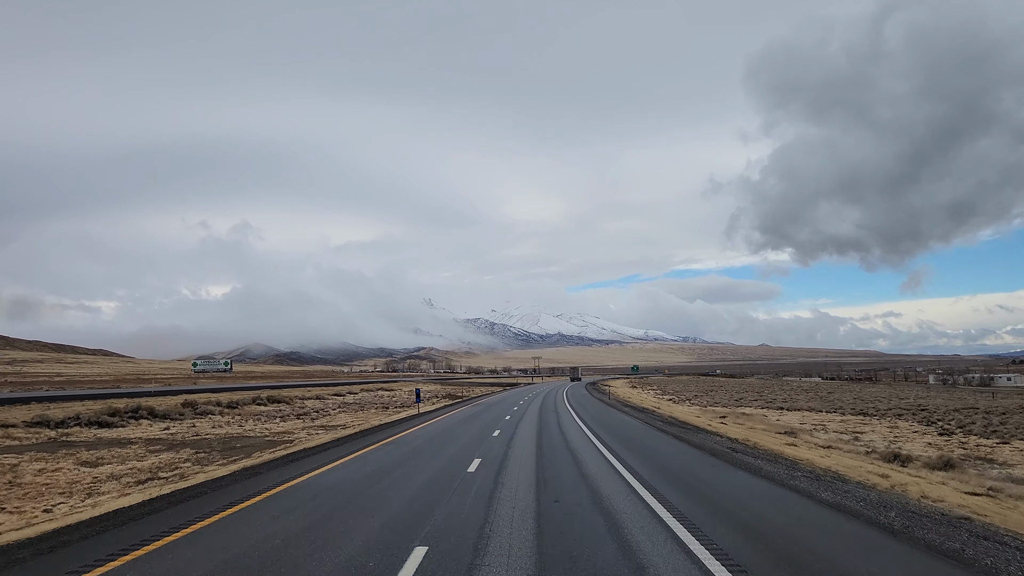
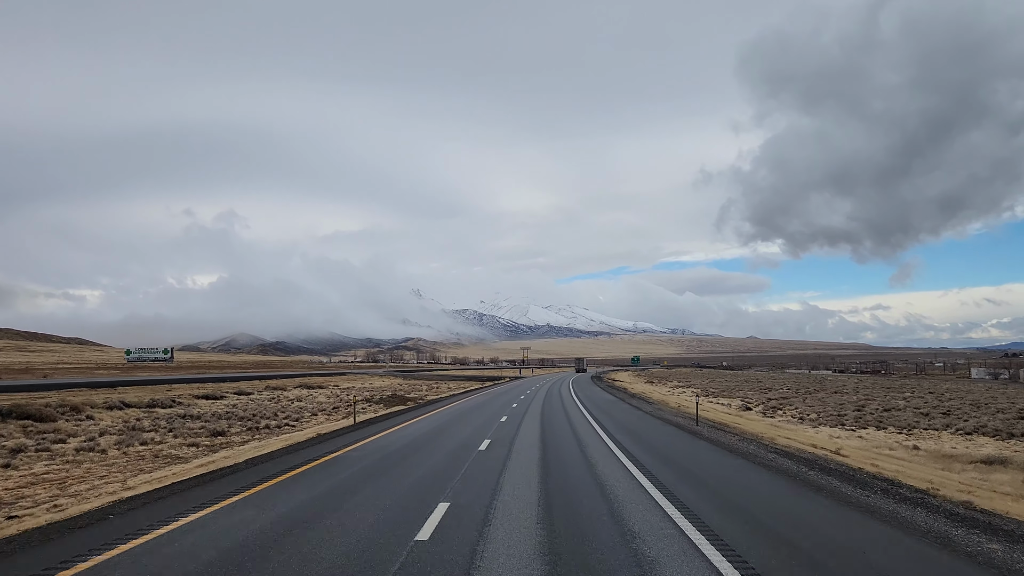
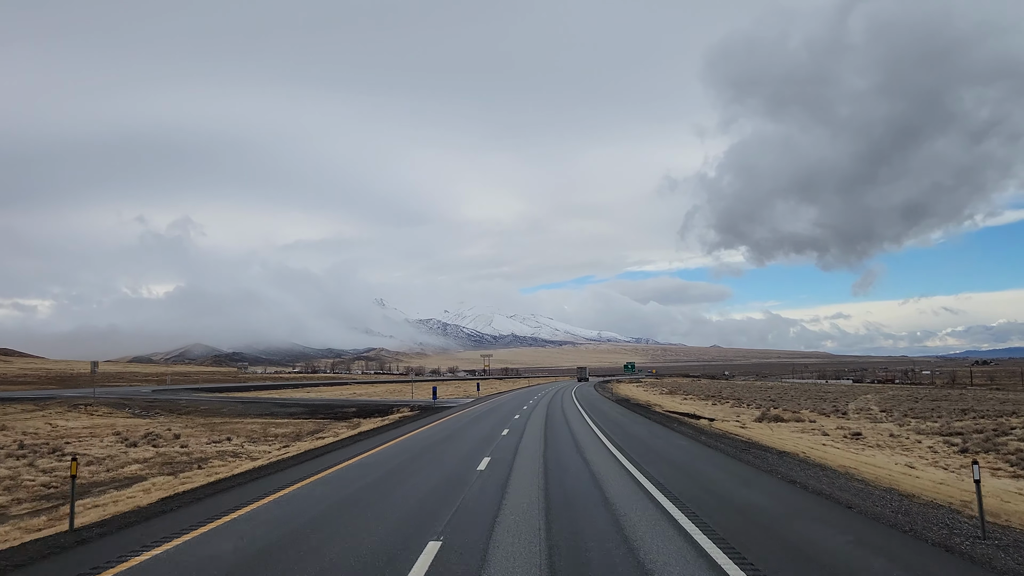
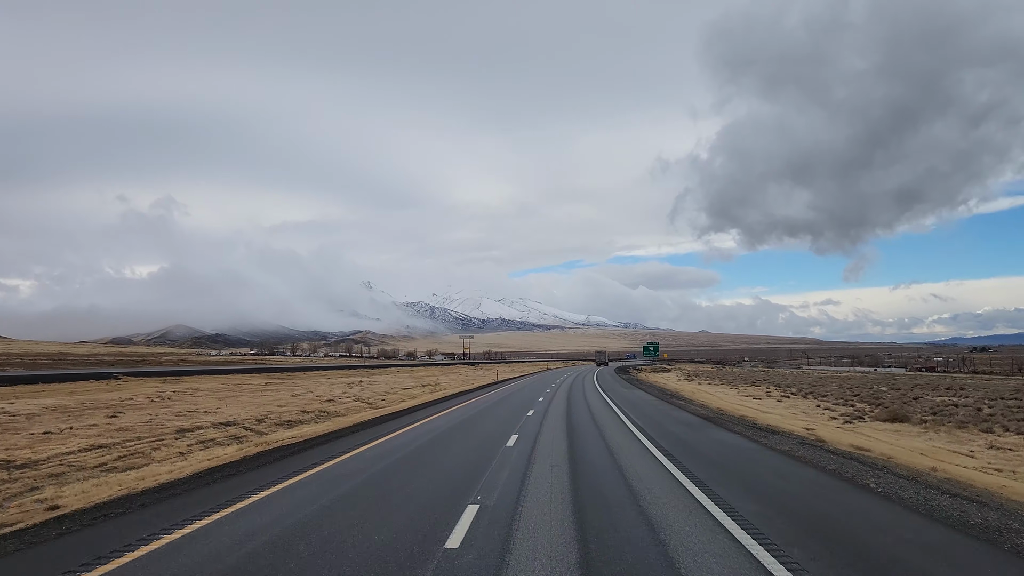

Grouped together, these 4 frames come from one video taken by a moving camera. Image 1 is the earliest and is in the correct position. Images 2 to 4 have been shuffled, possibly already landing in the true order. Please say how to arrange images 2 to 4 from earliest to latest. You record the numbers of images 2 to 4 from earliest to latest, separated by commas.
2, 3, 4
